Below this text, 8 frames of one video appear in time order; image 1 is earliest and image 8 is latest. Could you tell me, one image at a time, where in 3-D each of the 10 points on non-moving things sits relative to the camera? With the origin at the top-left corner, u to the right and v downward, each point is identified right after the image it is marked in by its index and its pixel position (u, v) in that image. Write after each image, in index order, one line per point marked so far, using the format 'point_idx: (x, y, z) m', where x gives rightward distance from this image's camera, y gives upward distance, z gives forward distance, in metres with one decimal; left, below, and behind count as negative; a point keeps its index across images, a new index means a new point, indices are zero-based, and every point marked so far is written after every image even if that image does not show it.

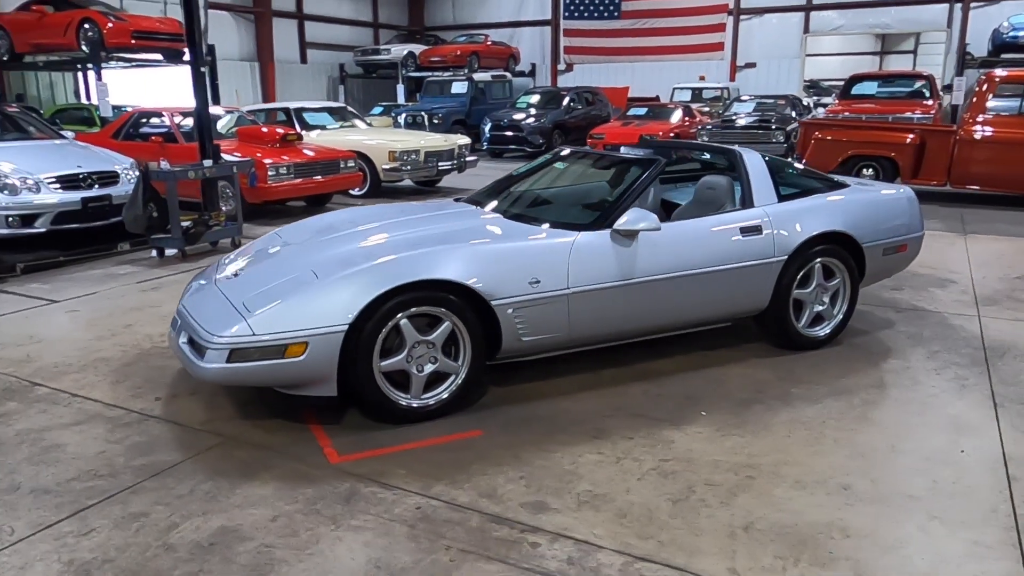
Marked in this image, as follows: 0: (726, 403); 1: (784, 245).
0: (+1.1, -0.6, +3.9) m
1: (+1.5, +0.3, +4.4) m
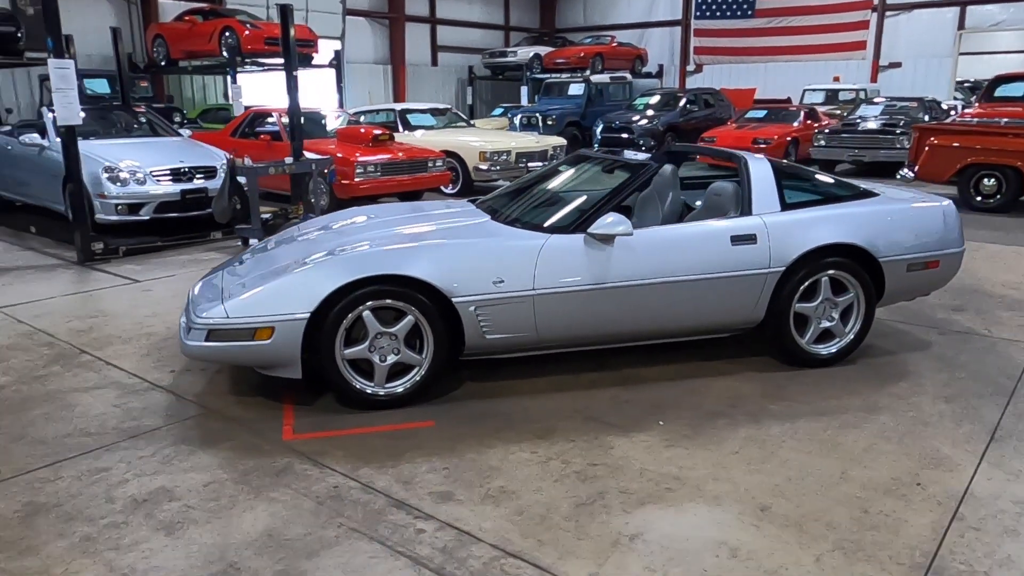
0: (+0.9, -0.6, +3.8) m
1: (+1.5, +0.2, +4.2) m
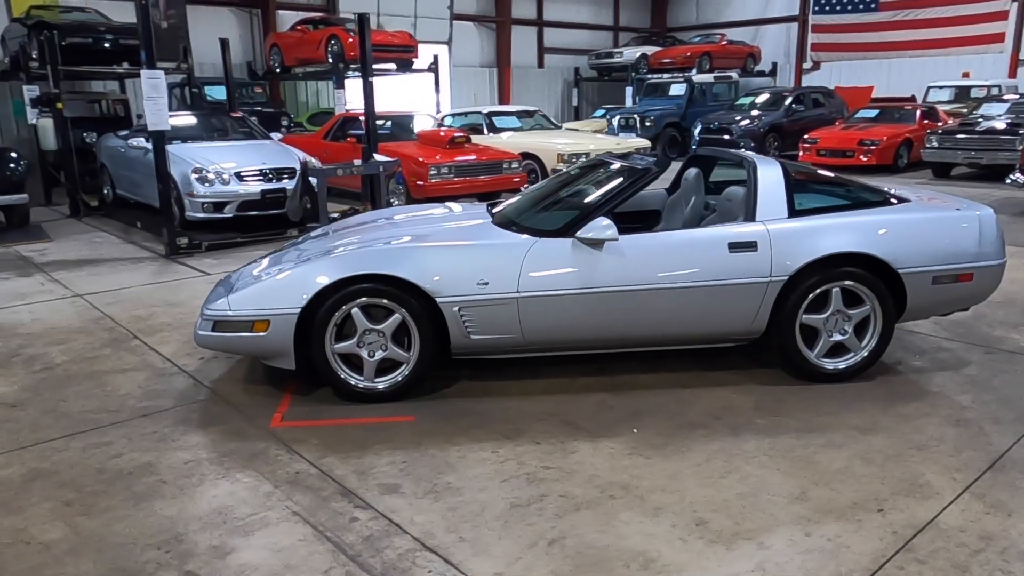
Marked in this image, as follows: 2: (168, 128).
0: (+0.8, -0.7, +3.7) m
1: (+1.4, +0.1, +4.0) m
2: (-3.5, +1.6, +7.7) m
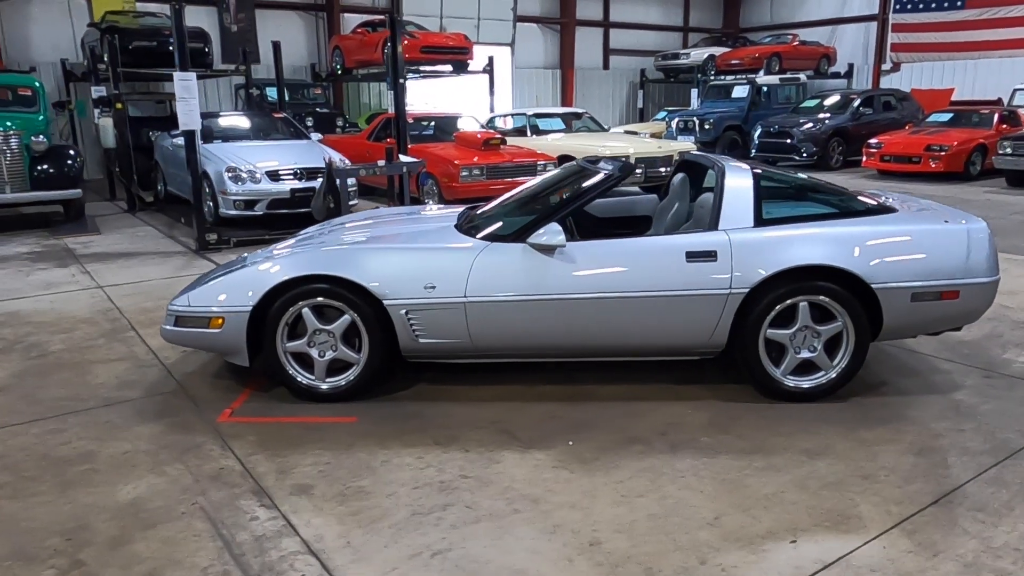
0: (+0.4, -0.7, +3.6) m
1: (+1.2, +0.1, +3.8) m
2: (-3.3, +1.7, +8.0) m
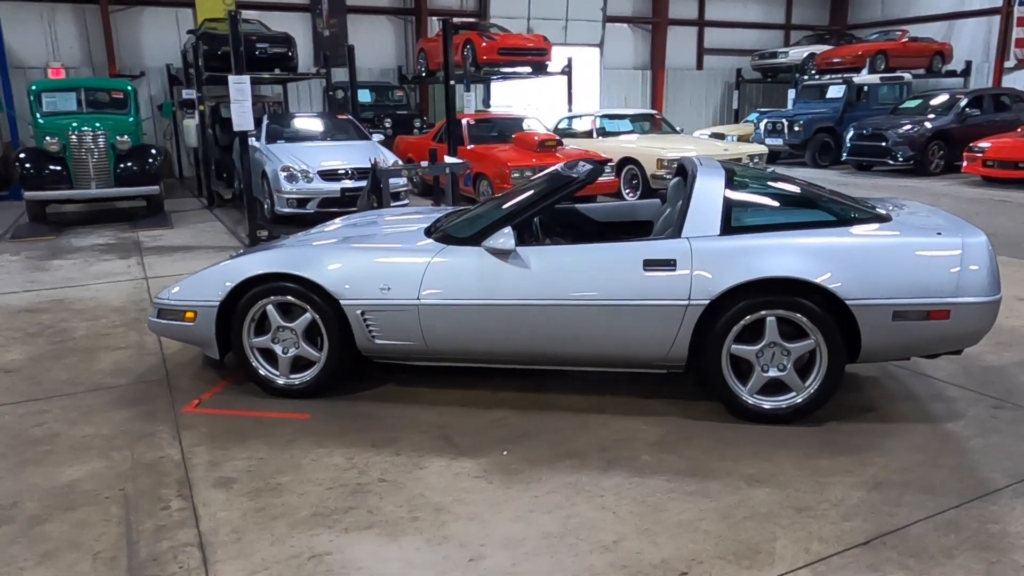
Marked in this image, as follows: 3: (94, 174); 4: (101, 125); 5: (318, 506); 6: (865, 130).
0: (+0.2, -0.7, +3.5) m
1: (+0.9, 0.0, +3.6) m
2: (-2.9, +1.7, +8.4) m
3: (-5.7, +1.6, +10.5) m
4: (-5.8, +2.3, +10.7) m
5: (-0.8, -0.9, +3.0) m
6: (+7.4, +3.3, +15.9) m
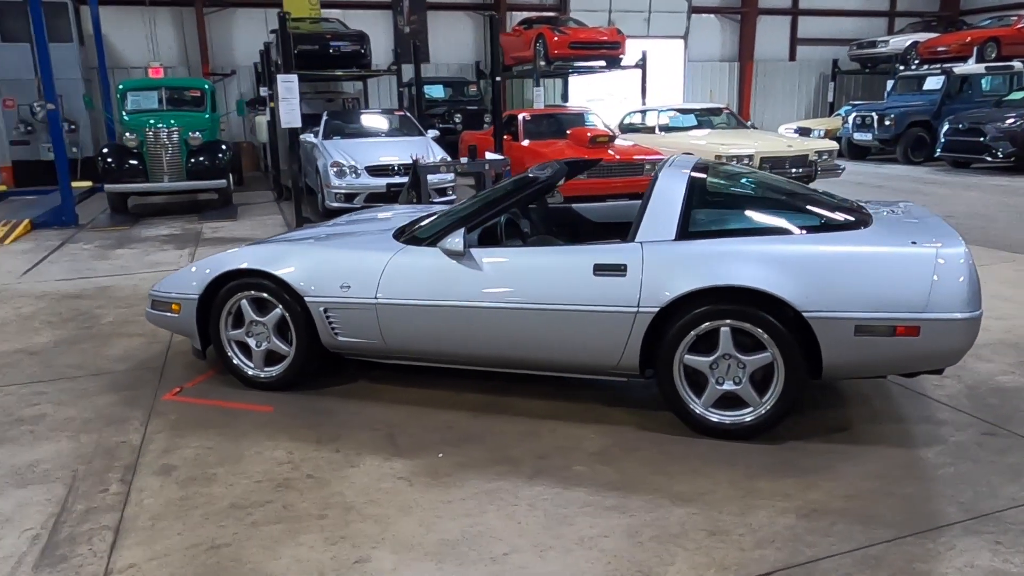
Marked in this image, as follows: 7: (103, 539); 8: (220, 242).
0: (-0.1, -0.7, +3.4) m
1: (+0.7, 0.0, +3.5) m
2: (-2.4, +1.8, +8.7) m
3: (-5.0, +1.7, +11.1) m
4: (-5.0, +2.5, +11.3) m
5: (-1.1, -0.9, +3.1) m
6: (+8.7, +3.2, +14.8) m
7: (-1.5, -0.9, +2.8) m
8: (-3.5, +0.5, +9.1) m
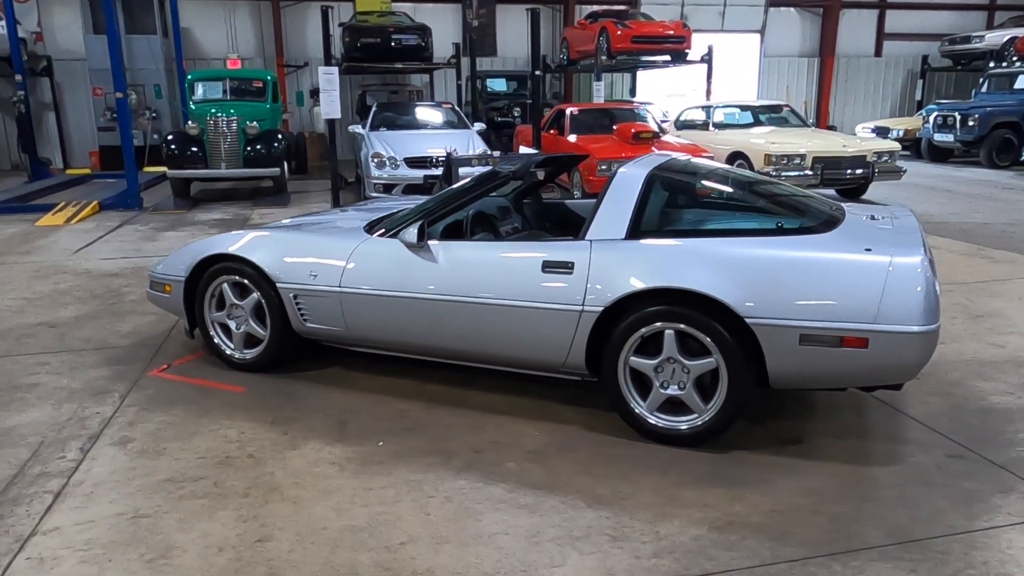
0: (-0.4, -0.7, +3.5) m
1: (+0.4, 0.0, +3.4) m
2: (-2.0, +2.0, +8.9) m
3: (-4.3, +2.0, +11.6) m
4: (-4.3, +2.7, +11.8) m
5: (-1.4, -0.8, +3.2) m
6: (+9.8, +2.9, +13.7) m
7: (-1.8, -0.8, +3.0) m
8: (-3.1, +0.7, +9.5) m
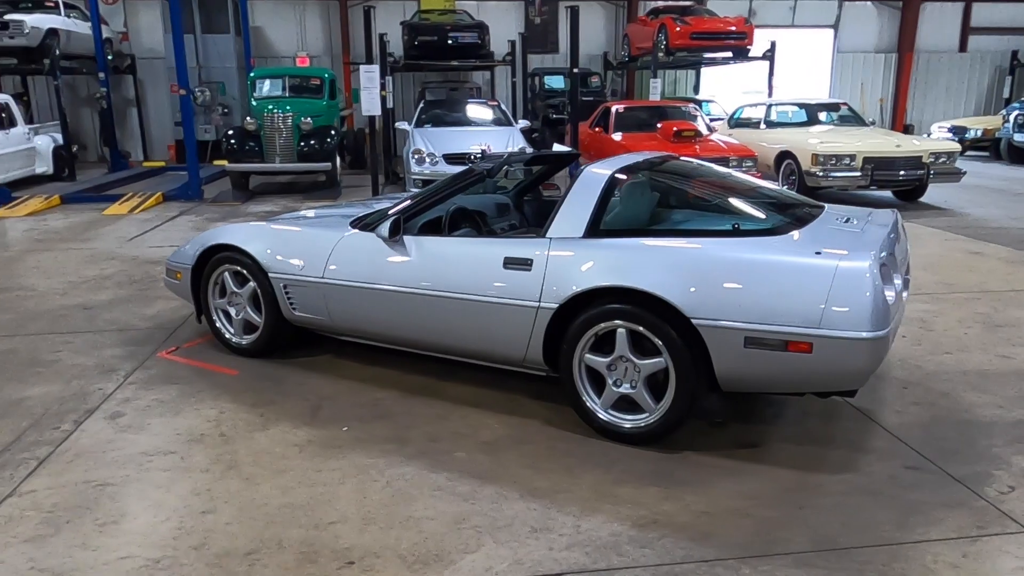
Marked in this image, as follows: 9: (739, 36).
0: (-0.6, -0.7, +3.6) m
1: (+0.2, 0.0, +3.5) m
2: (-1.6, +2.1, +9.1) m
3: (-3.6, +2.2, +12.1) m
4: (-3.5, +2.9, +12.3) m
5: (-1.6, -0.7, +3.5) m
6: (+10.6, +2.7, +12.8) m
7: (-2.1, -0.8, +3.3) m
8: (-2.6, +0.9, +9.8) m
9: (+4.6, +5.1, +15.6) m
